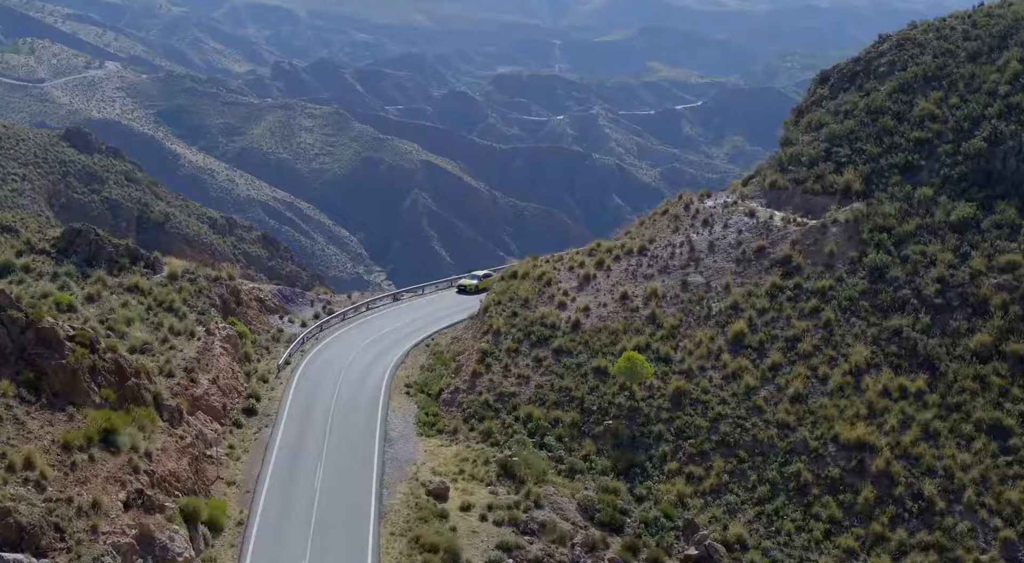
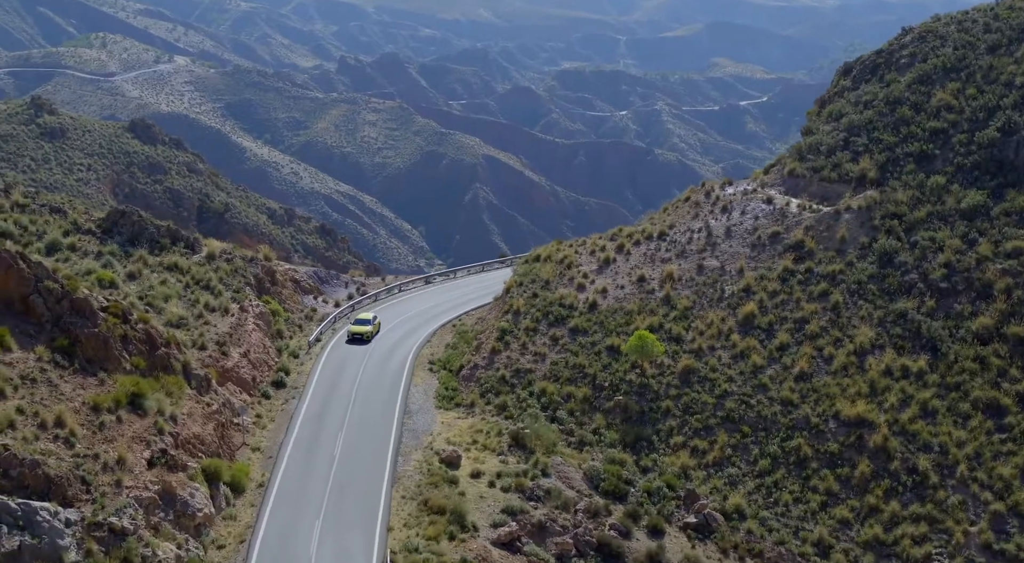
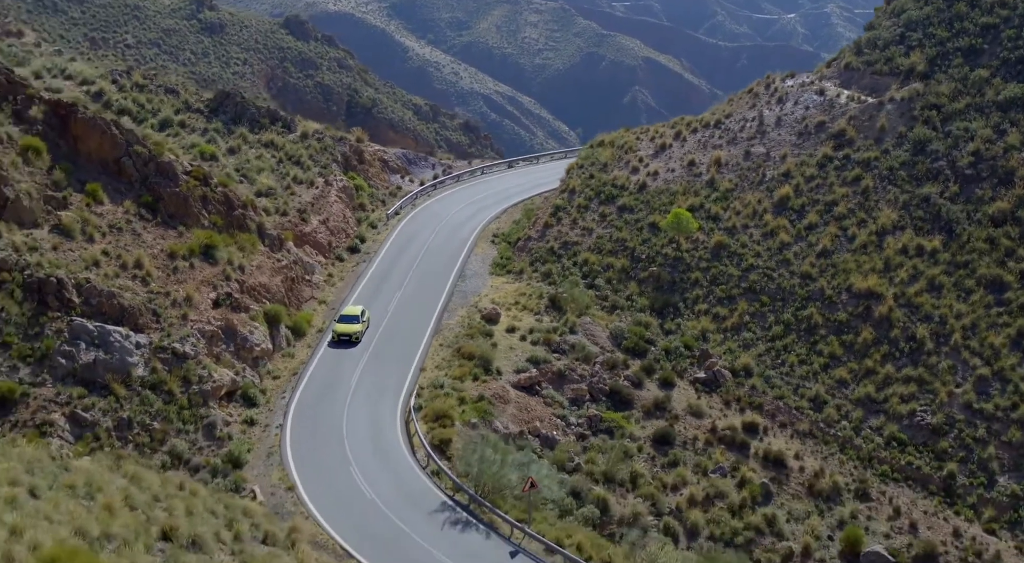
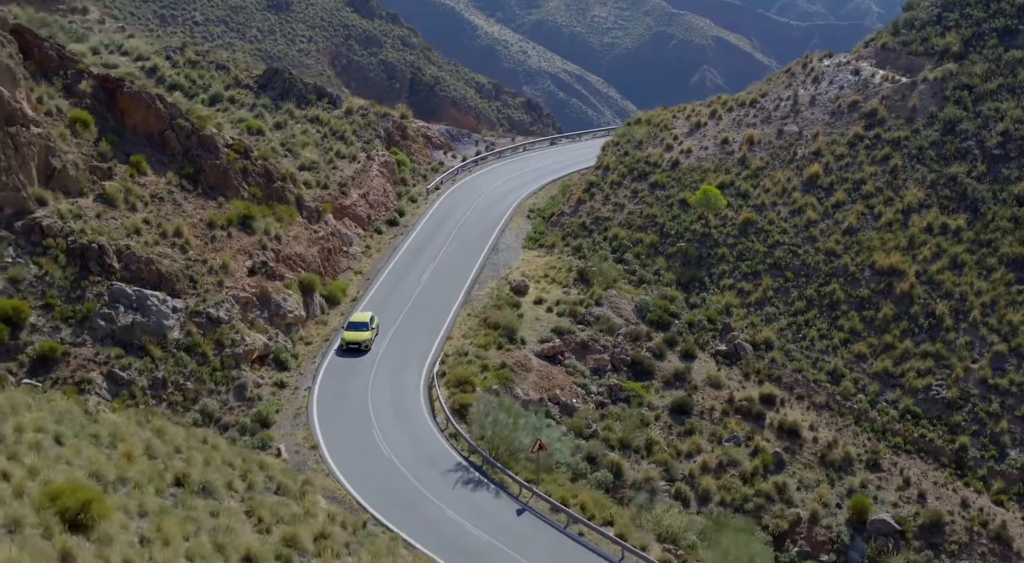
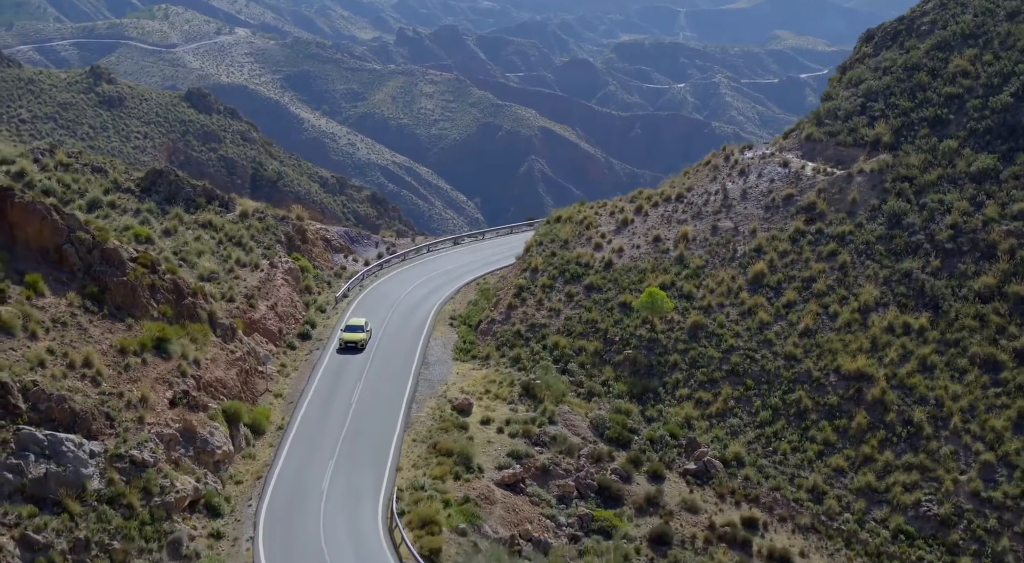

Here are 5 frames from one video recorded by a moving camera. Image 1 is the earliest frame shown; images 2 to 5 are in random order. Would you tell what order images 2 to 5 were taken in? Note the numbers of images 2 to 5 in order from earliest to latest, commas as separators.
2, 5, 3, 4
